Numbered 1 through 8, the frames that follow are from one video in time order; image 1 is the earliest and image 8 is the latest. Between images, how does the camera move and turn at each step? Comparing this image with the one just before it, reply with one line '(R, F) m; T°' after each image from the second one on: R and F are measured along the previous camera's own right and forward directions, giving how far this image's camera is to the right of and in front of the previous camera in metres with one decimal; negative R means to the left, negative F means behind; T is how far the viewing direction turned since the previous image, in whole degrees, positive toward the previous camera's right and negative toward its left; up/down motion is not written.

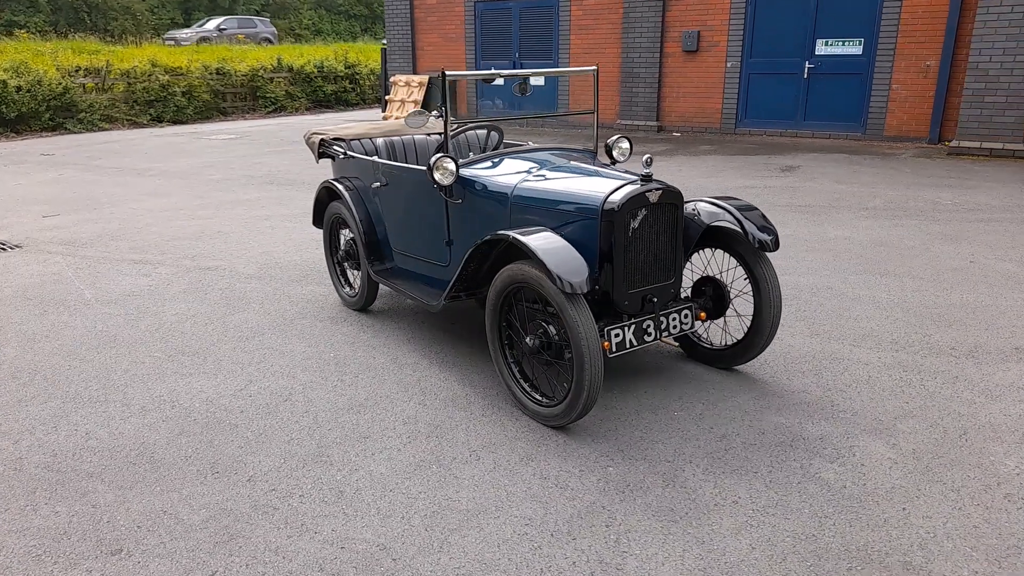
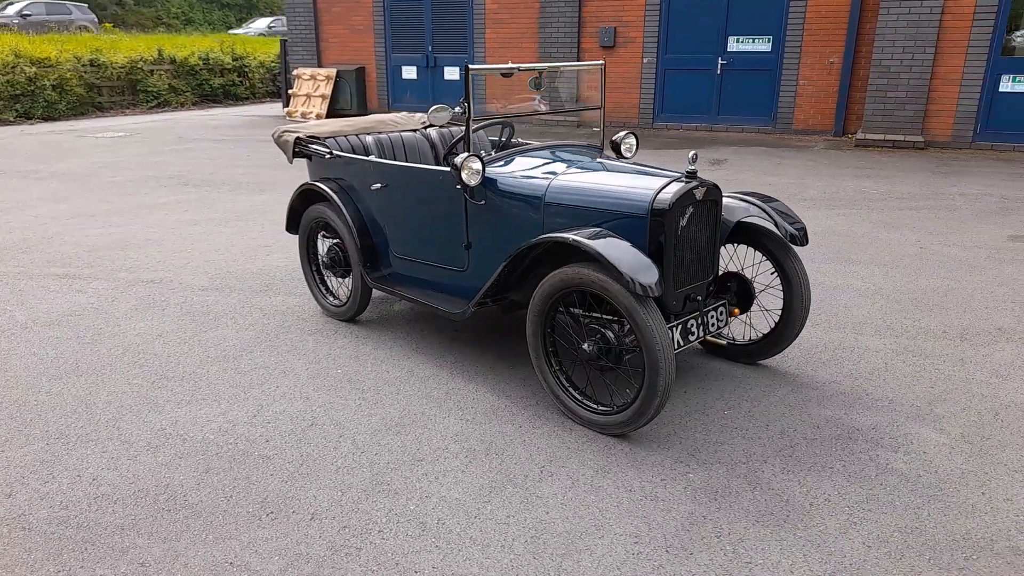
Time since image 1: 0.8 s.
(-0.7, +0.2) m; +9°
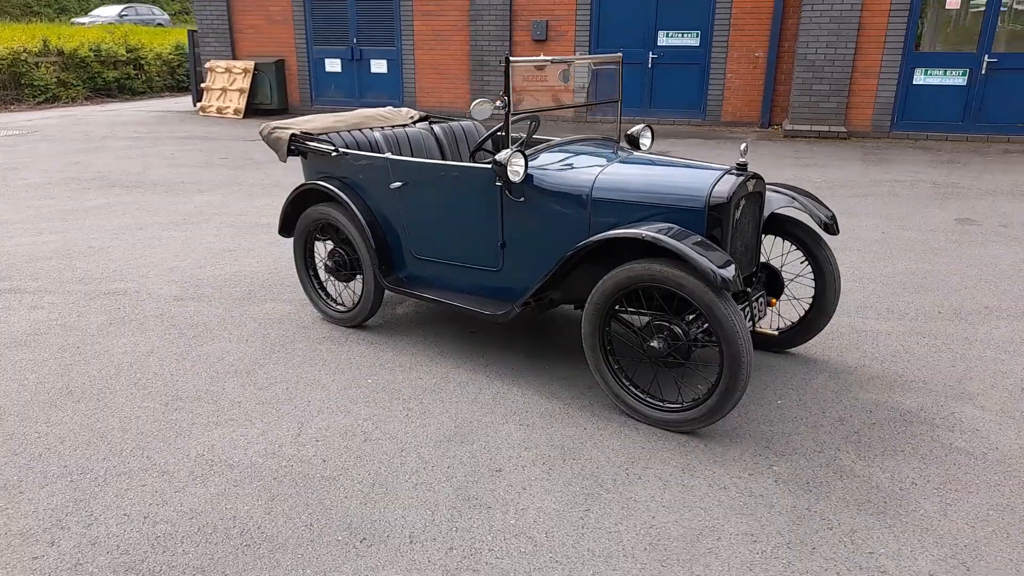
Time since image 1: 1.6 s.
(-0.7, +0.2) m; +7°
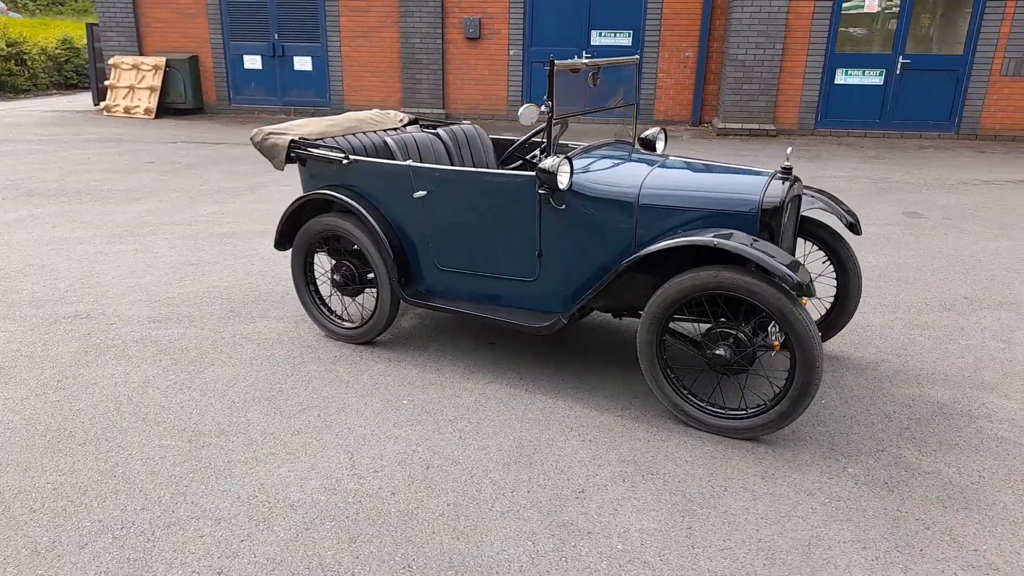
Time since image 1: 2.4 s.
(-0.6, +0.2) m; +7°
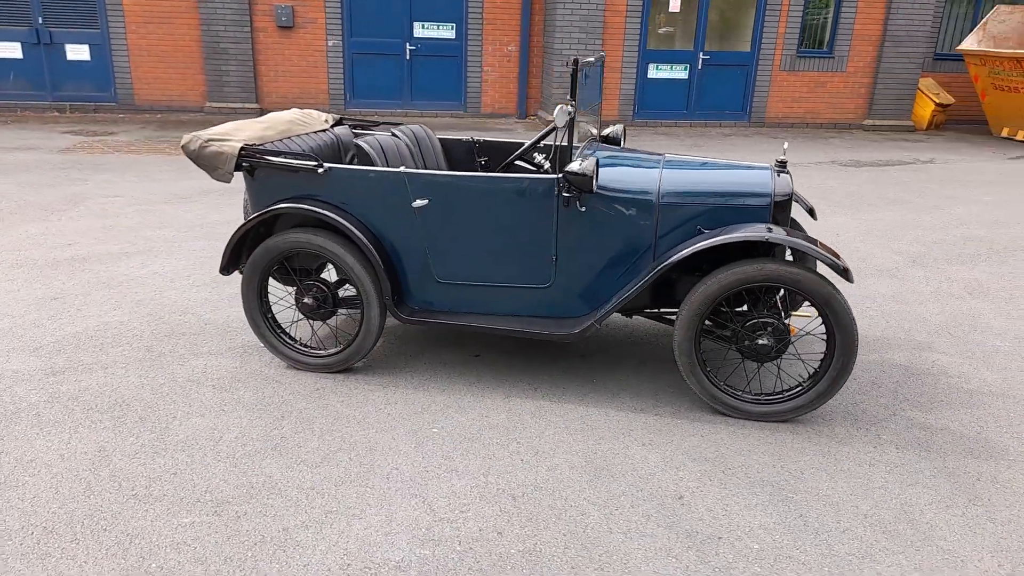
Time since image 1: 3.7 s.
(-1.1, +0.3) m; +17°
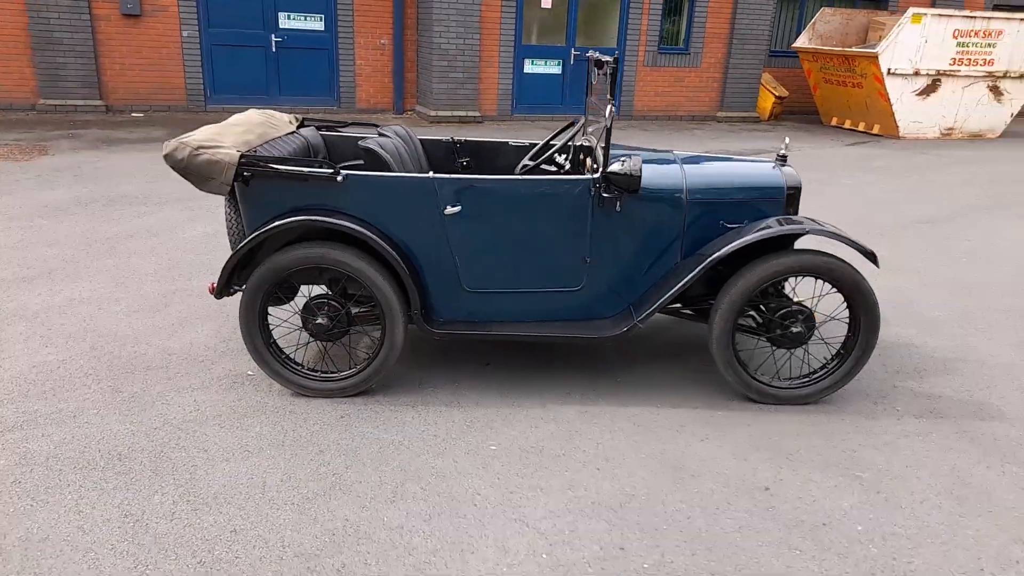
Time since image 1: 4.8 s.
(-0.9, +0.2) m; +13°
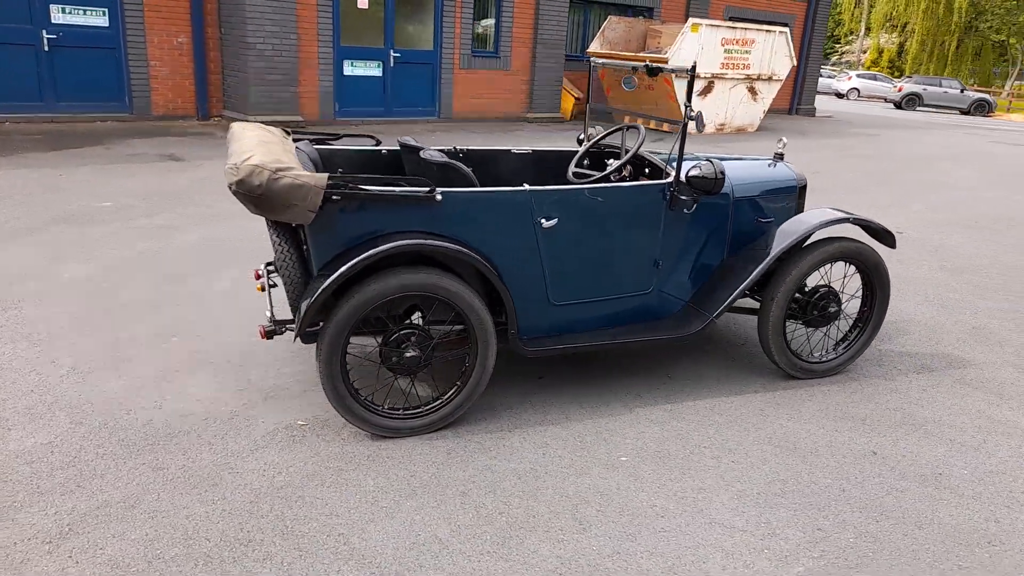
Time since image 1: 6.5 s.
(-1.4, +0.3) m; +19°
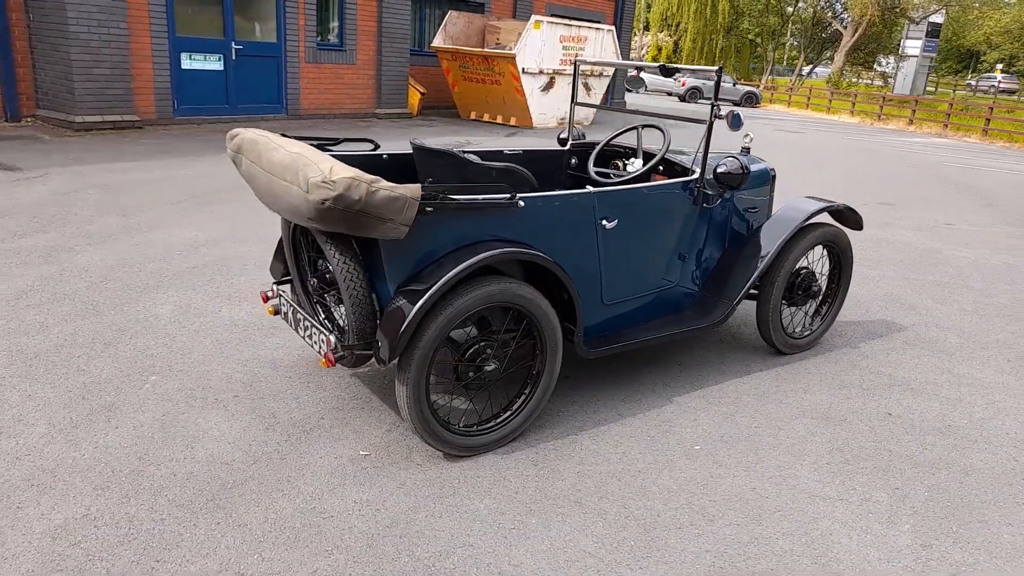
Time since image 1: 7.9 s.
(-1.1, +0.2) m; +15°
